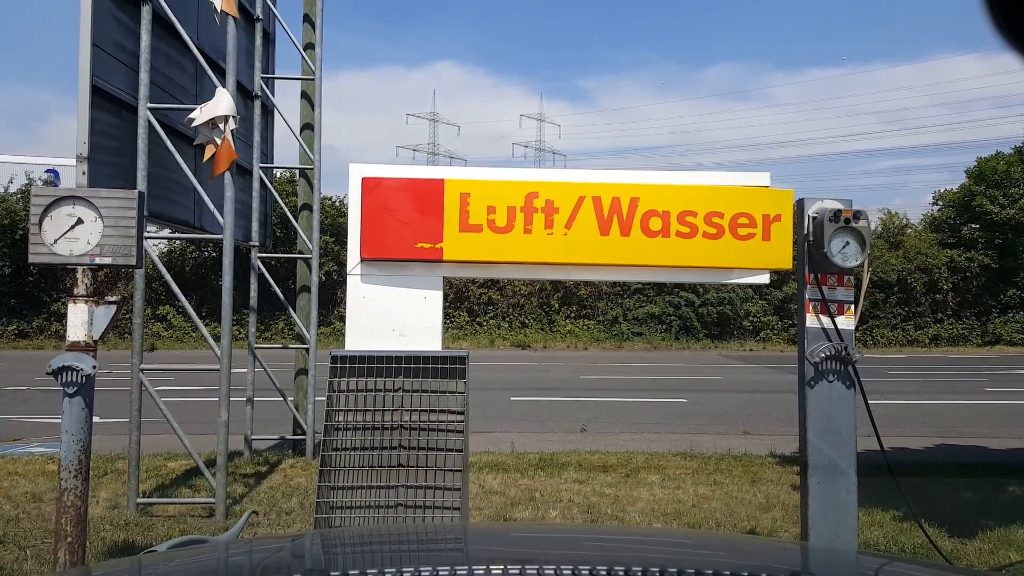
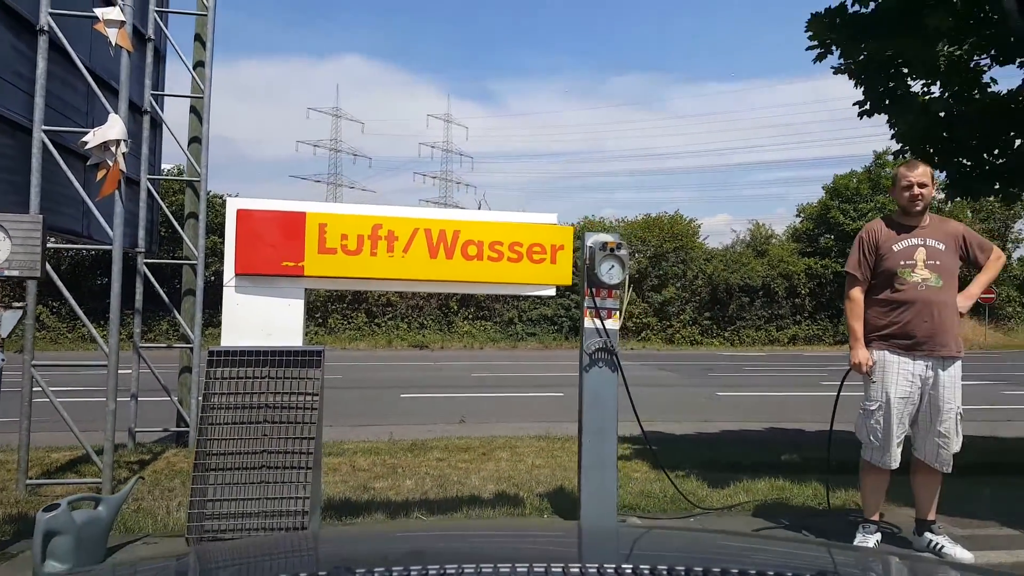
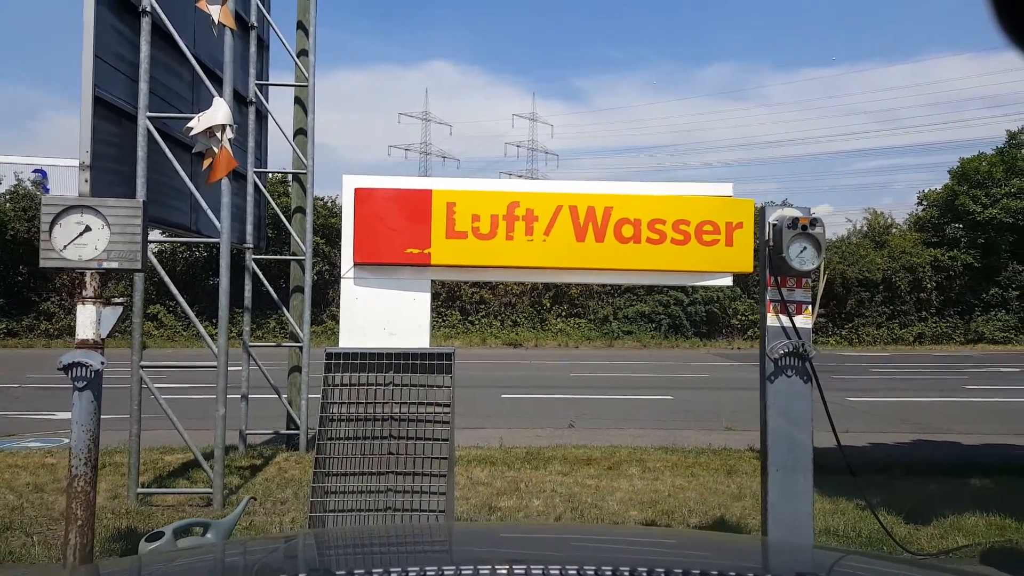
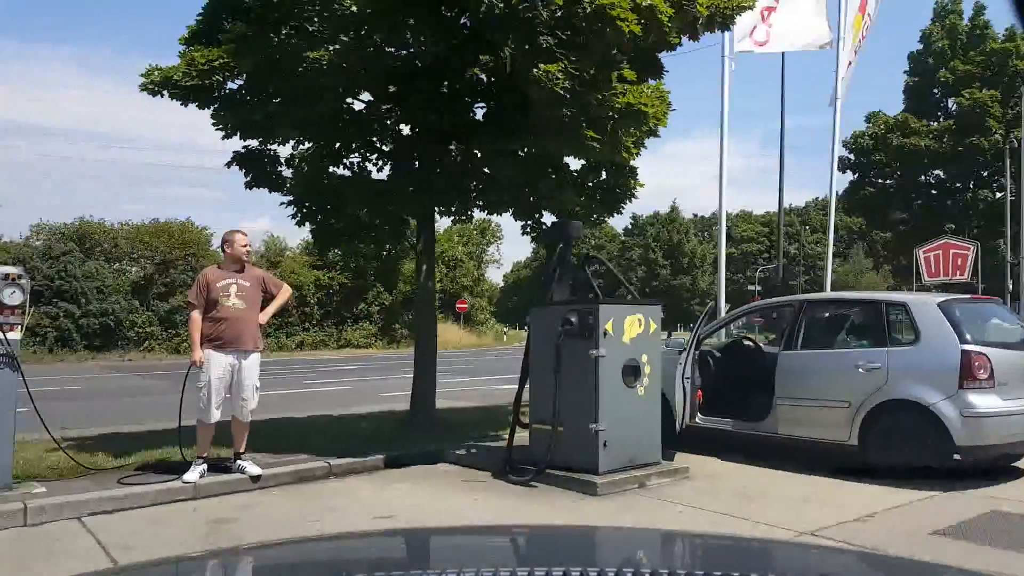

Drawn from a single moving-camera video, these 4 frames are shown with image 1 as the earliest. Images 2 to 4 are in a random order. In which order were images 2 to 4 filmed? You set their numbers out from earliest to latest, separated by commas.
3, 2, 4
